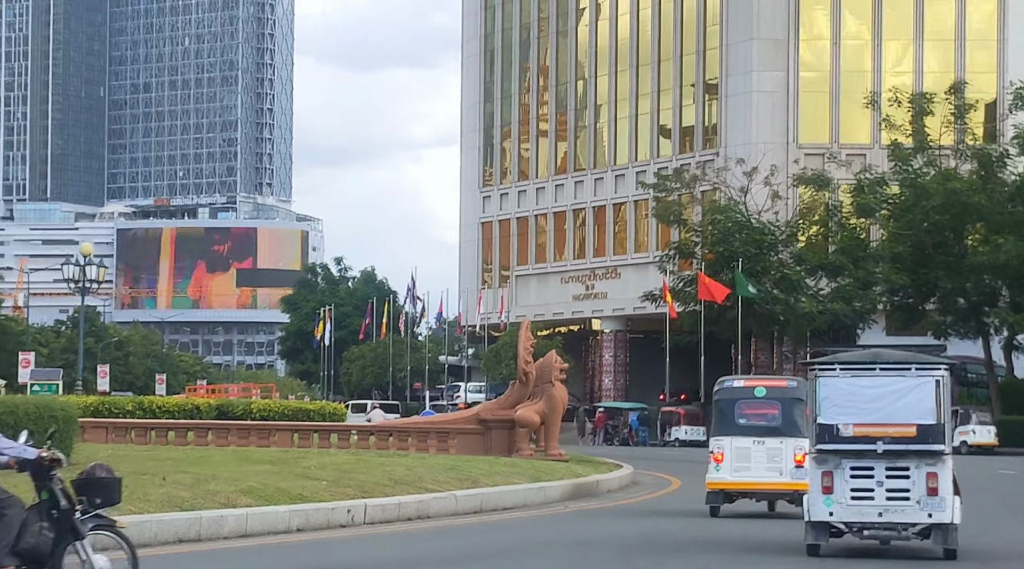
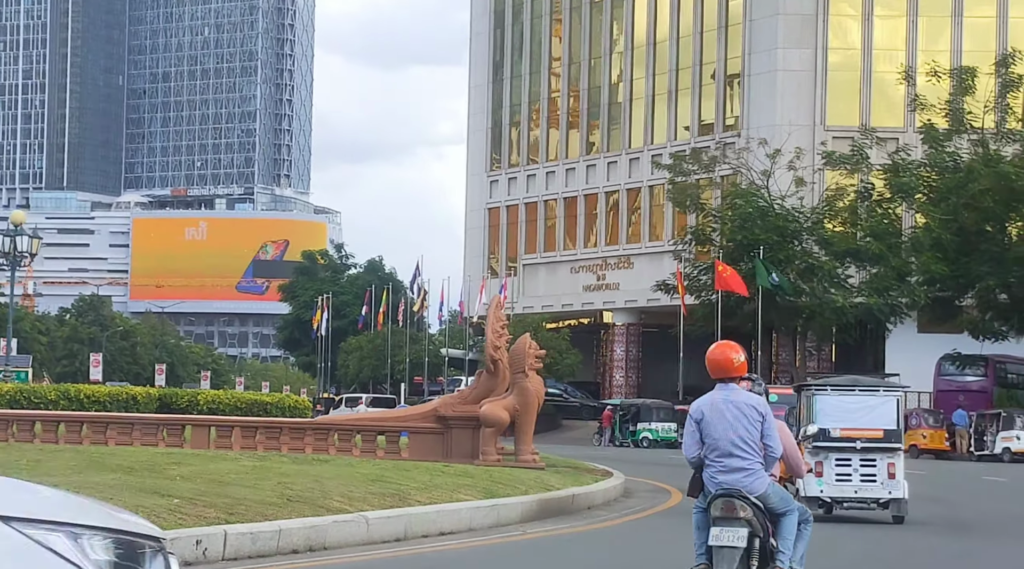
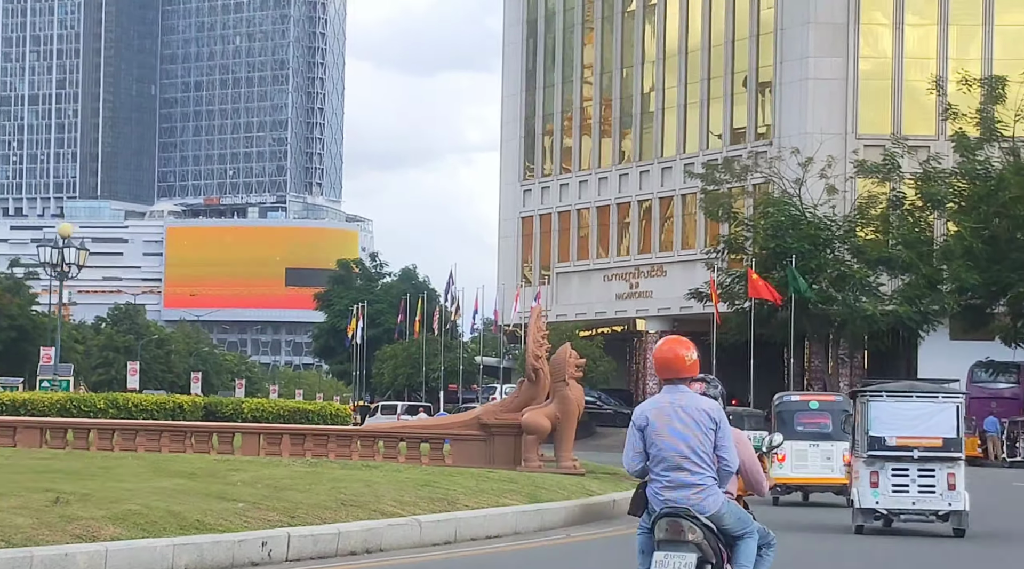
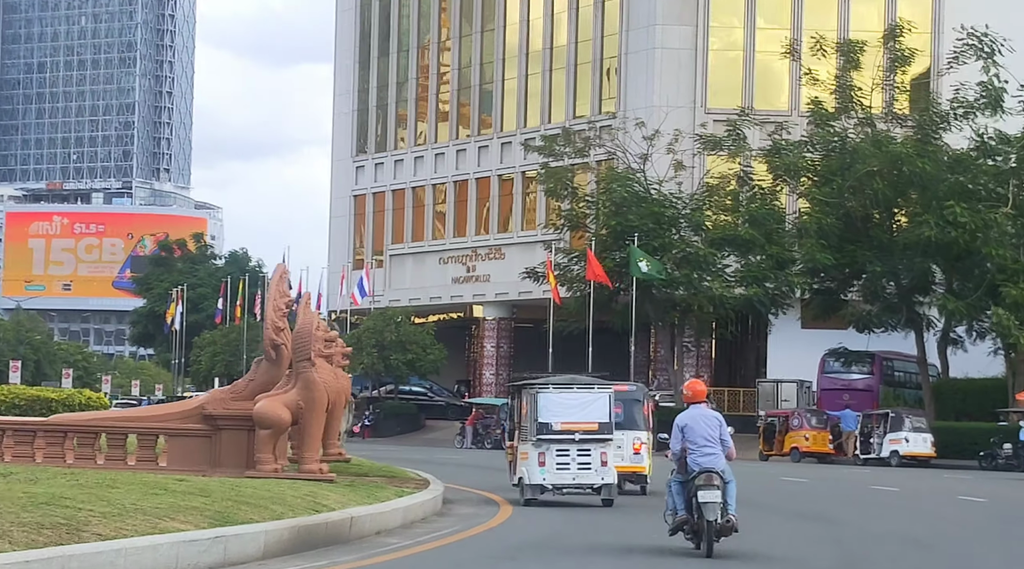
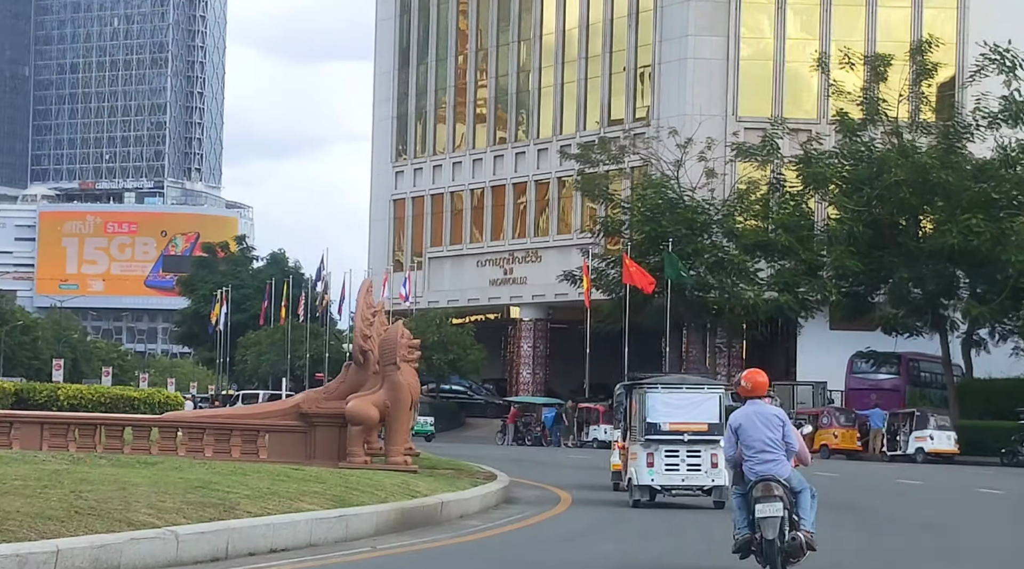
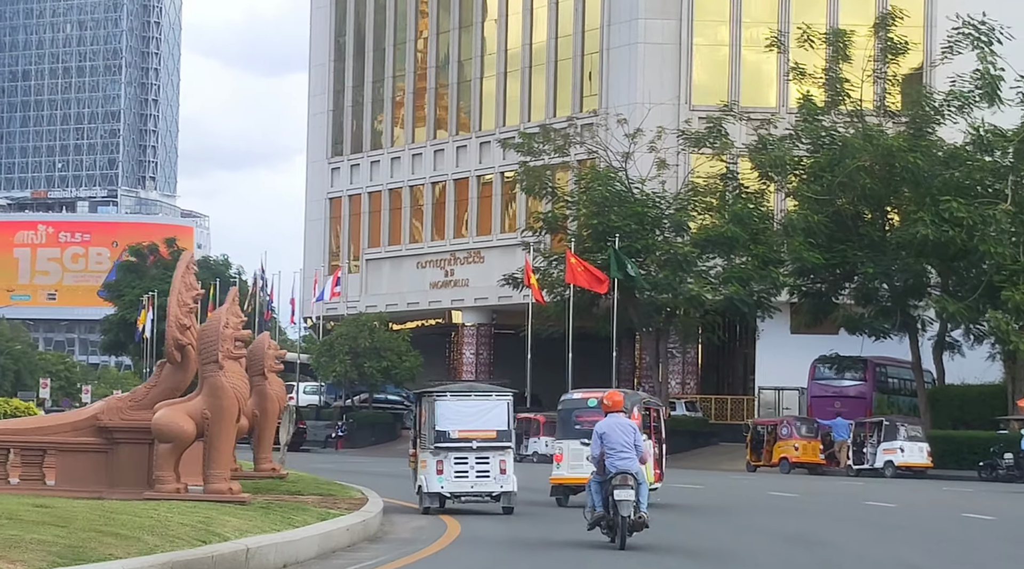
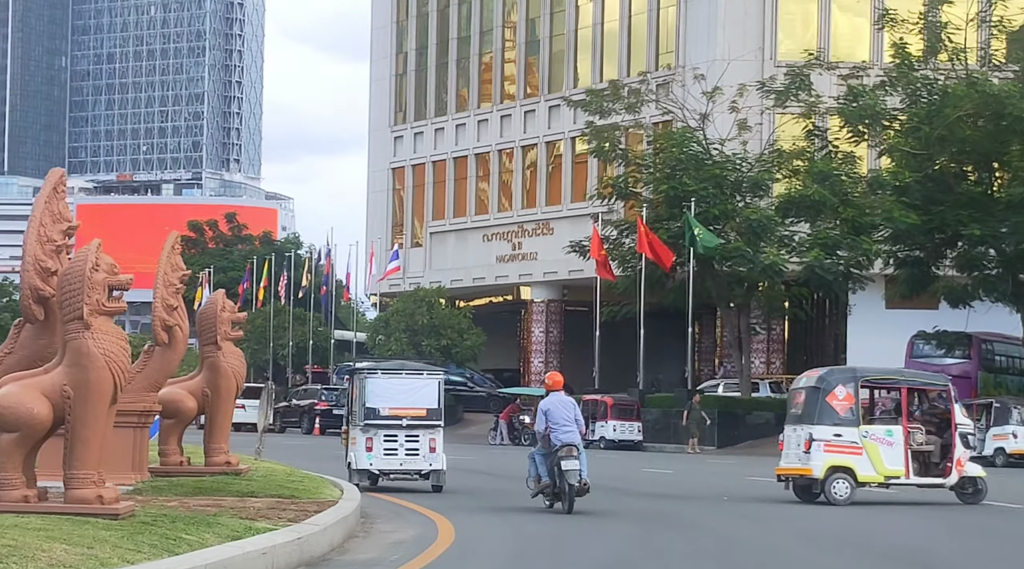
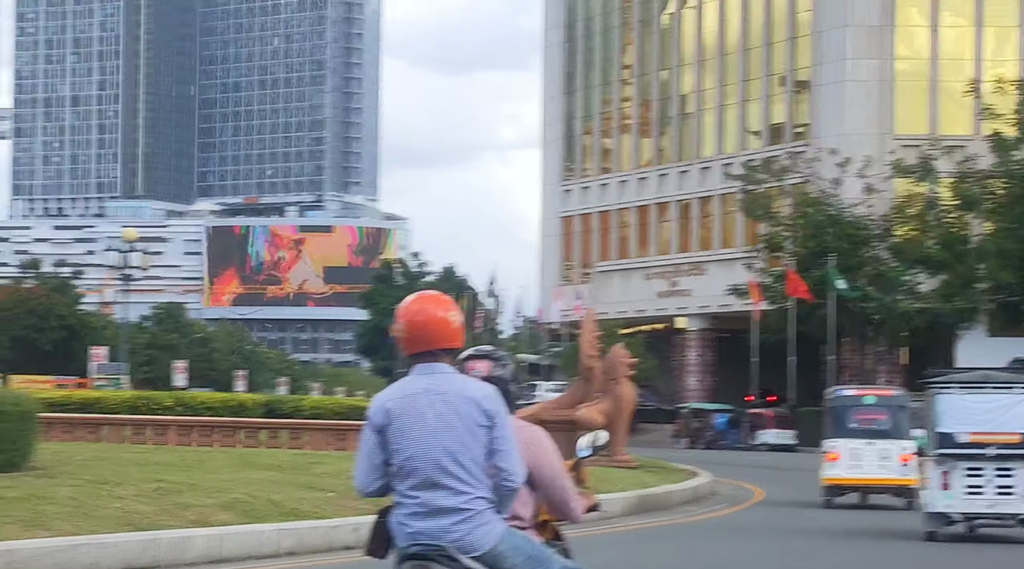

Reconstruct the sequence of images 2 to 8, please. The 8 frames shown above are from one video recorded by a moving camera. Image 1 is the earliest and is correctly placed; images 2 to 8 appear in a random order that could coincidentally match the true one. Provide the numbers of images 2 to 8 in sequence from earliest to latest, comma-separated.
8, 3, 2, 5, 4, 6, 7
